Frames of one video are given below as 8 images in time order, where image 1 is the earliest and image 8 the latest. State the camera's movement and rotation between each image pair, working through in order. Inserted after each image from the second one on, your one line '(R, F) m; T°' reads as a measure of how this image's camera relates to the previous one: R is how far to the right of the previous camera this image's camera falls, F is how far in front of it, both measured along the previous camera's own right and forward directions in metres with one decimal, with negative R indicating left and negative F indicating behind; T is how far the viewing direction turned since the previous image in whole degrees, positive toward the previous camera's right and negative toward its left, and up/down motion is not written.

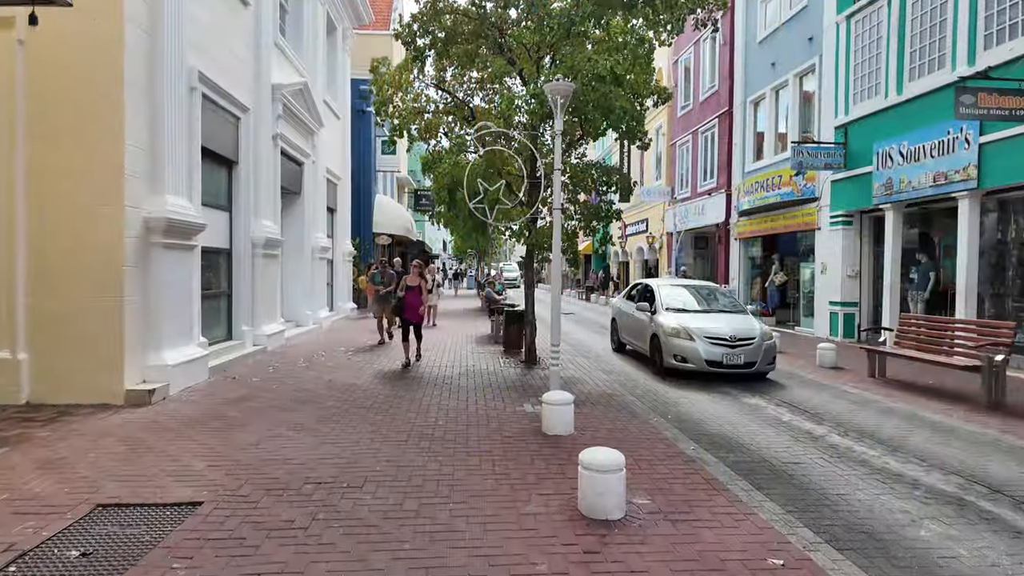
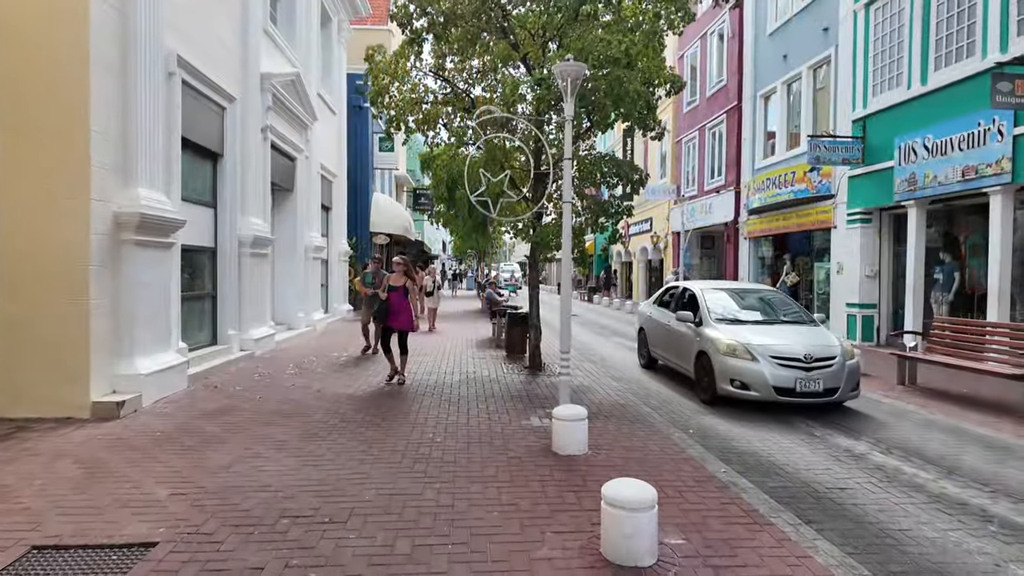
(-0.1, +0.7) m; 0°
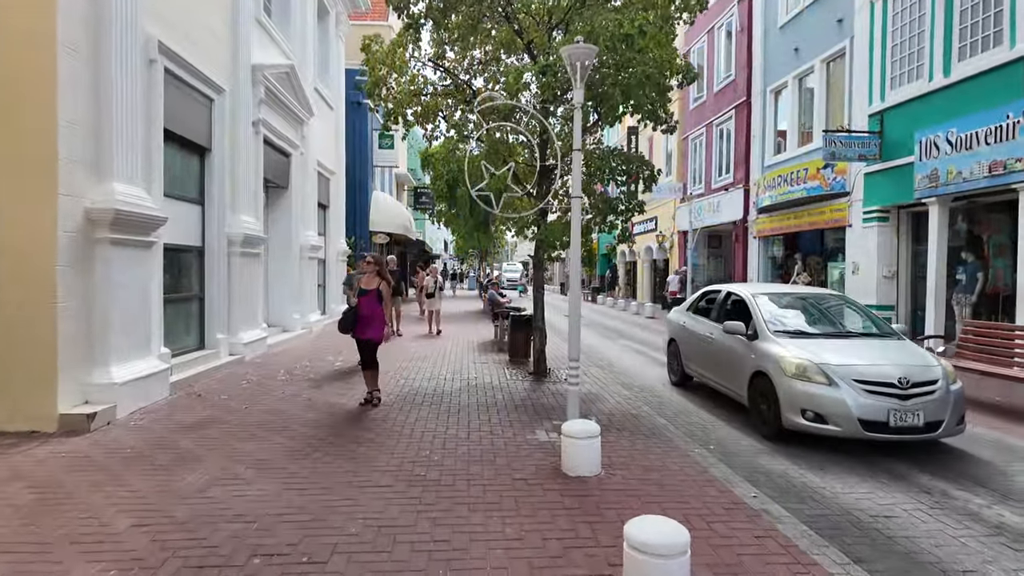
(0.0, +0.6) m; 0°
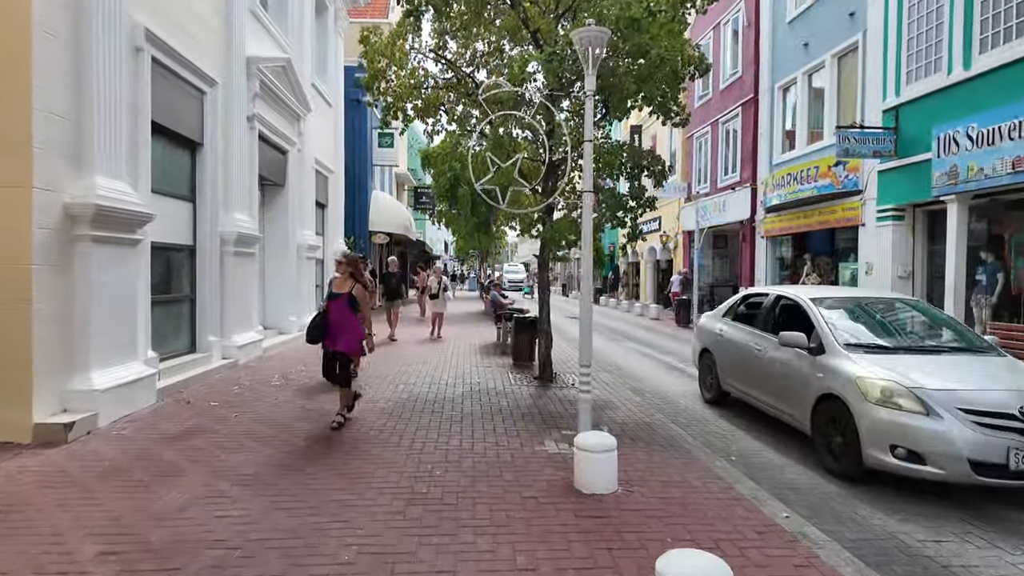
(-0.1, +0.4) m; 0°
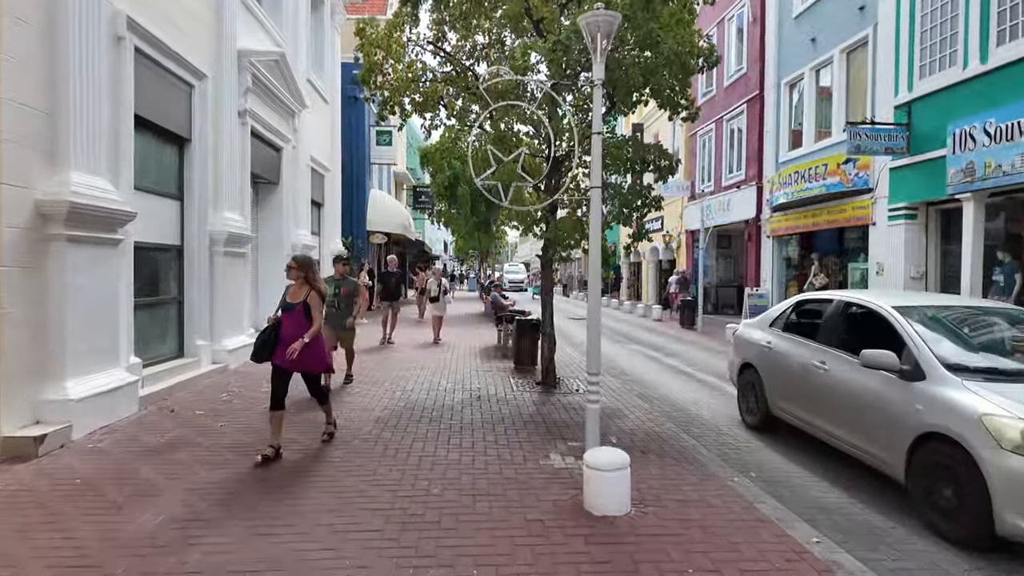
(0.0, +0.4) m; 0°
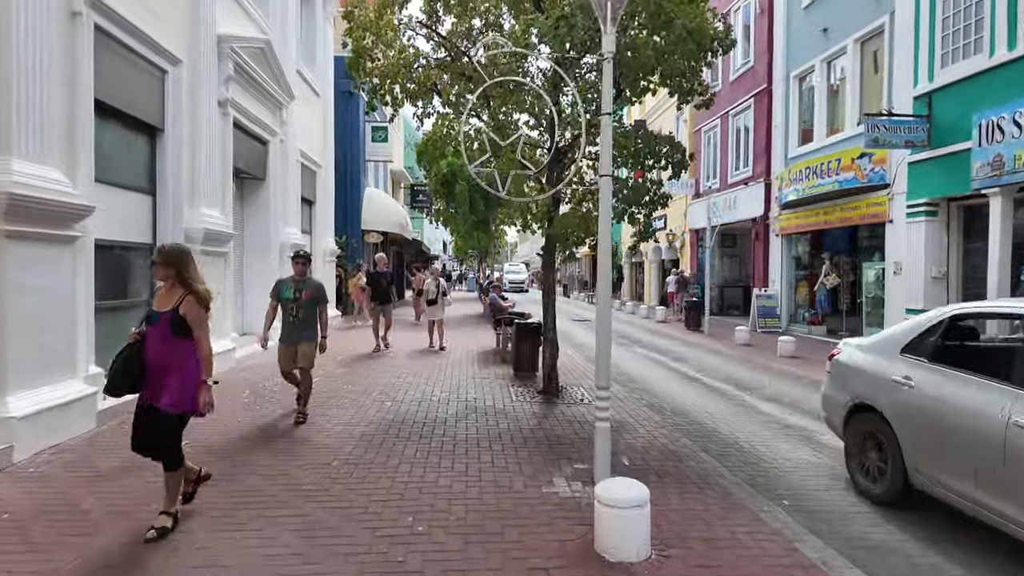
(0.0, +0.7) m; 0°
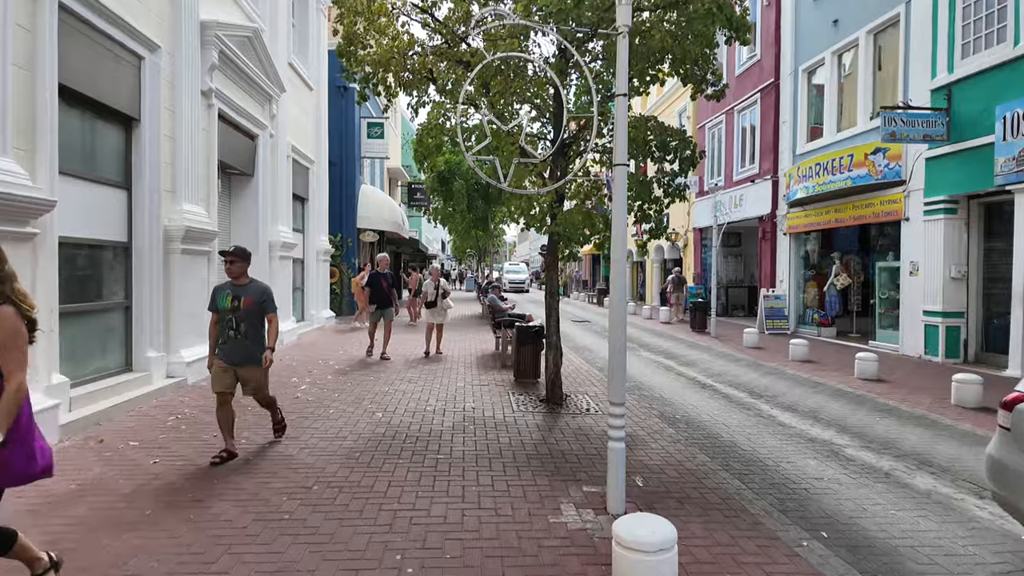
(0.0, +0.6) m; 0°
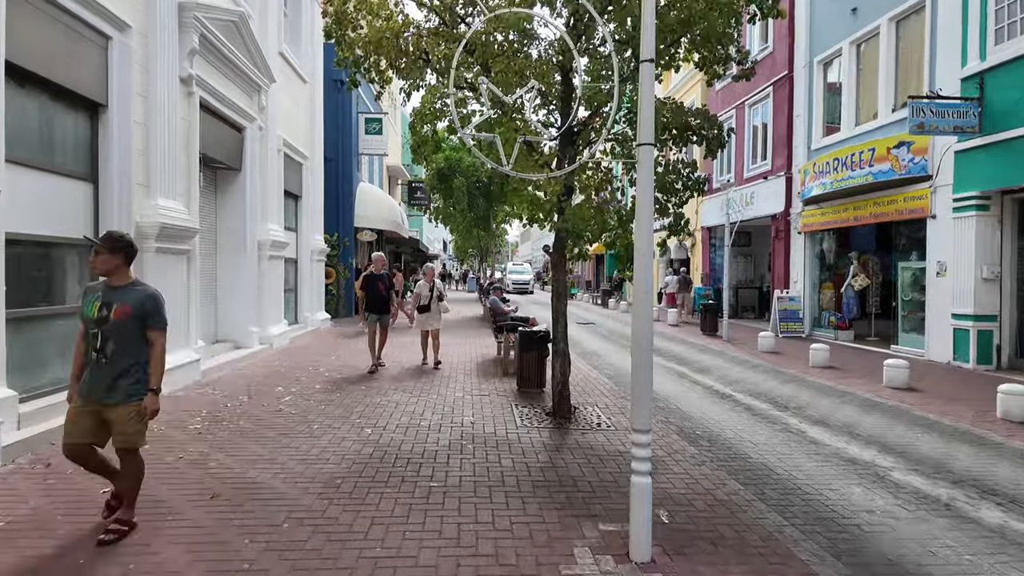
(0.0, +0.7) m; 0°
